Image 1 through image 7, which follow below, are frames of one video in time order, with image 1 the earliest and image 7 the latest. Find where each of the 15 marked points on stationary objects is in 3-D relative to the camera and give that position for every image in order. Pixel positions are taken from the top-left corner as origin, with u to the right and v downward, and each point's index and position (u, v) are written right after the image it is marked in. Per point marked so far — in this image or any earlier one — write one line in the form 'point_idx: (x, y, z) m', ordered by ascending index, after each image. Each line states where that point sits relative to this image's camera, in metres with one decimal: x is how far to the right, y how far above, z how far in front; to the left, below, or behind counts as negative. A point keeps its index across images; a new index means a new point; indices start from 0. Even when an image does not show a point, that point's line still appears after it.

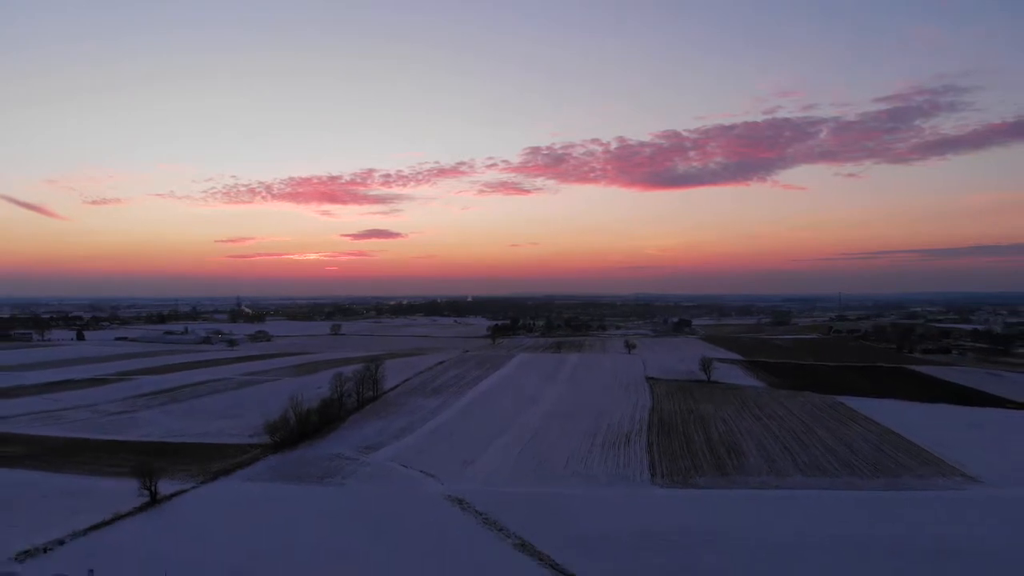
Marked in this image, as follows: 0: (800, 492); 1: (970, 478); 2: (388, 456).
0: (+6.3, -4.4, +14.0) m
1: (+10.8, -4.4, +14.9) m
2: (-3.1, -4.3, +16.3) m
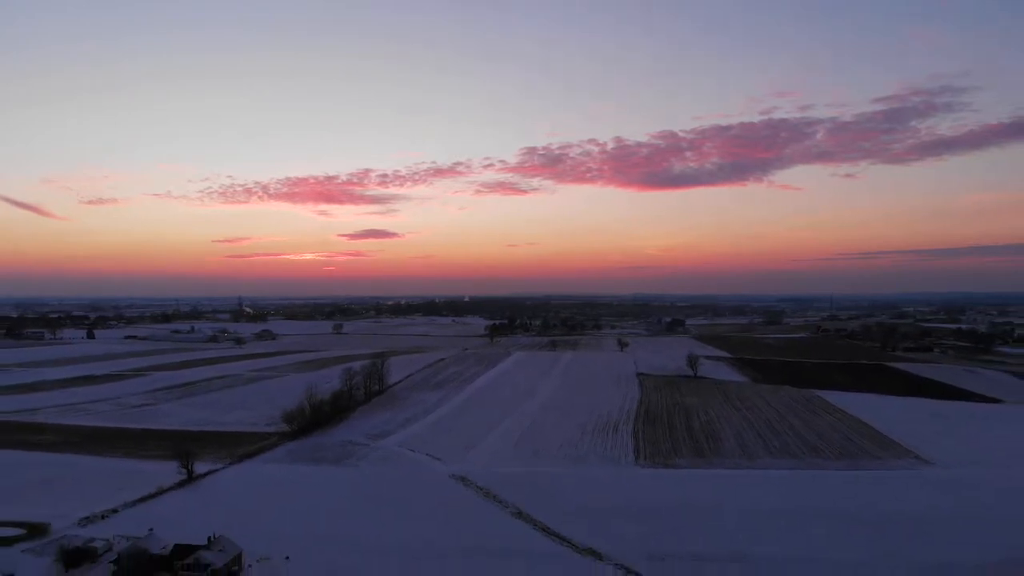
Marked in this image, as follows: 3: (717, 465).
0: (+6.2, -4.4, +15.6) m
1: (+10.7, -4.5, +16.5) m
2: (-3.2, -4.3, +17.9) m
3: (+5.1, -4.4, +16.1) m
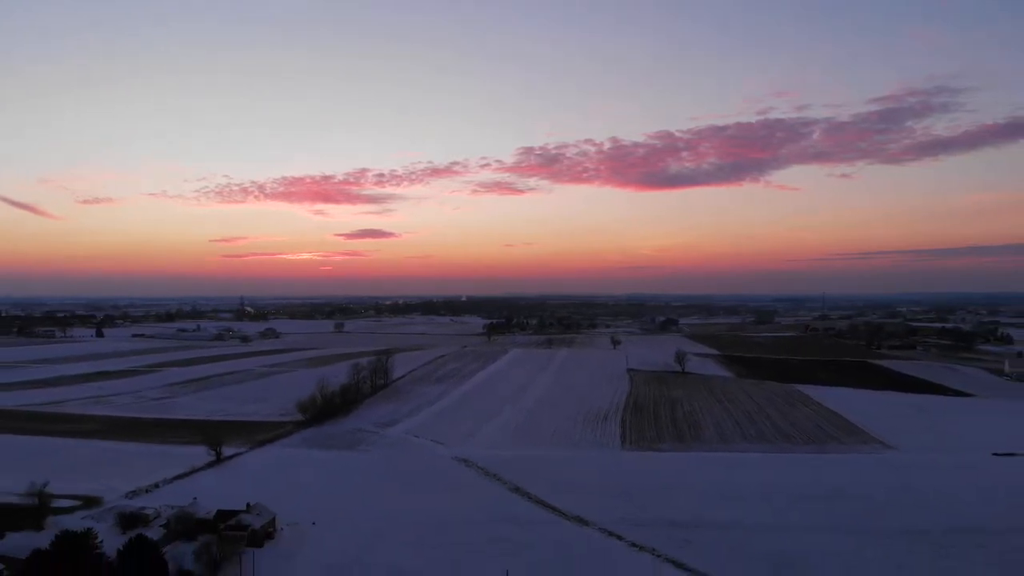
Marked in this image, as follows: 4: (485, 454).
0: (+6.2, -4.4, +17.2) m
1: (+10.7, -4.5, +18.2) m
2: (-3.3, -4.3, +19.5) m
3: (+5.0, -4.4, +17.7) m
4: (-0.7, -4.4, +17.2) m
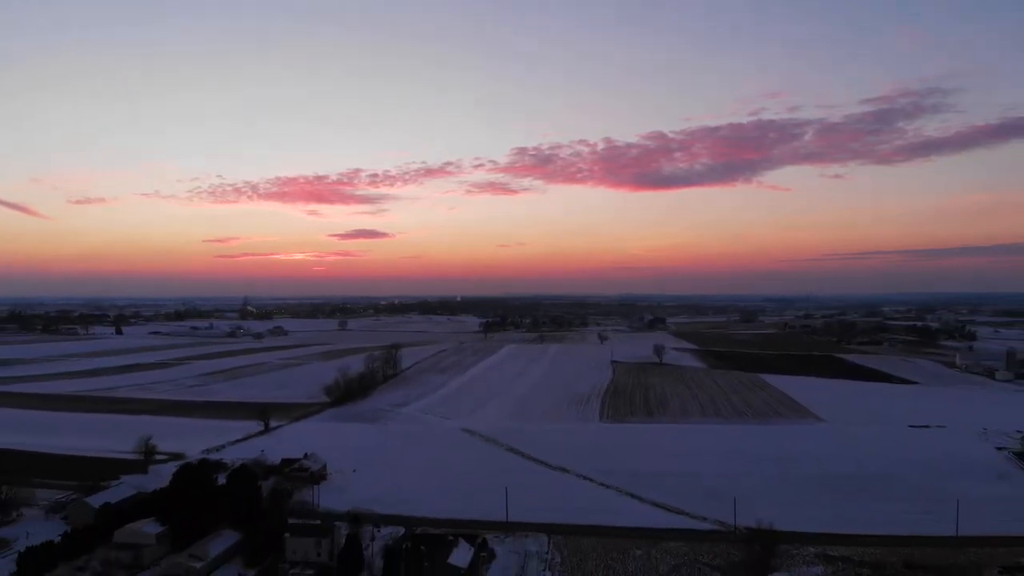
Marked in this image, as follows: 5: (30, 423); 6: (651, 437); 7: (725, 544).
0: (+6.0, -4.4, +20.8) m
1: (+10.5, -4.4, +21.7) m
2: (-3.4, -4.3, +22.9) m
3: (+4.9, -4.4, +21.2) m
4: (-0.8, -4.4, +20.7) m
5: (-13.4, -3.8, +18.2) m
6: (+4.1, -4.5, +19.5) m
7: (+3.8, -4.5, +11.5) m
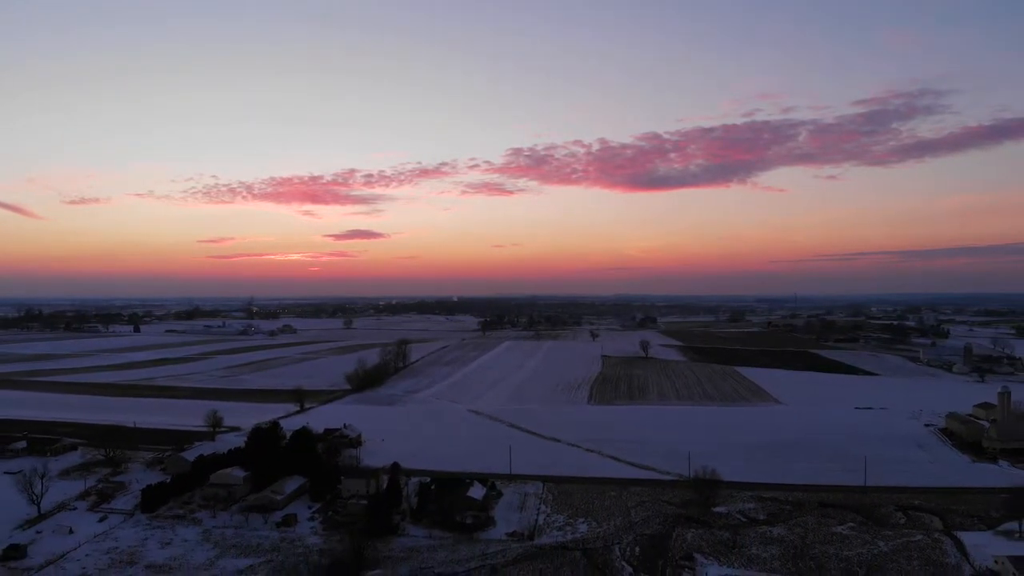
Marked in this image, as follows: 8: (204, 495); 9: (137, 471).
0: (+6.0, -4.4, +24.1) m
1: (+10.5, -4.5, +25.1) m
2: (-3.4, -4.3, +26.1) m
3: (+4.9, -4.4, +24.5) m
4: (-0.8, -4.4, +23.9) m
5: (-13.4, -3.8, +21.4) m
6: (+4.1, -4.5, +22.8) m
7: (+3.8, -4.5, +14.8) m
8: (-6.3, -4.3, +13.5) m
9: (-8.3, -4.1, +14.6) m
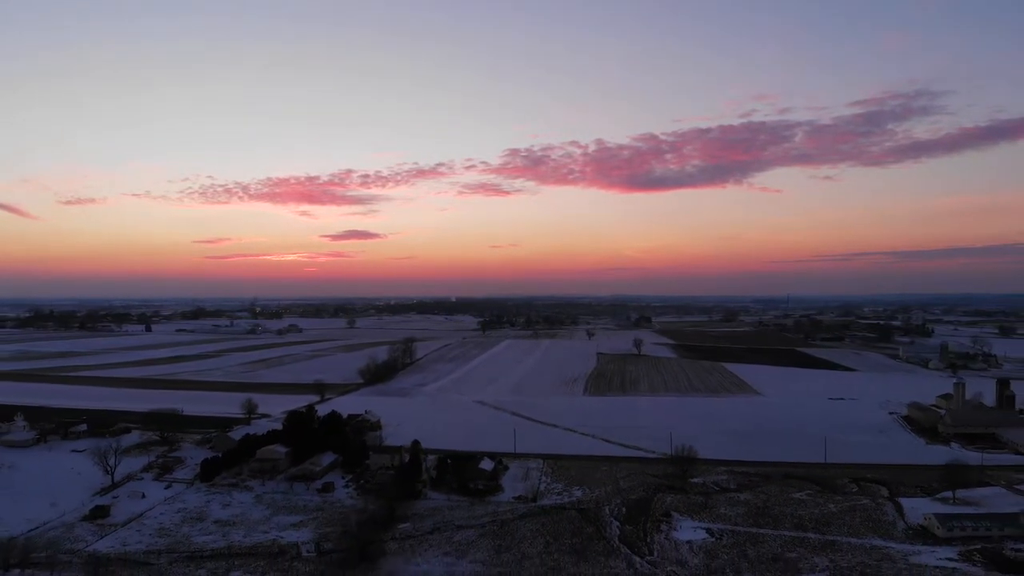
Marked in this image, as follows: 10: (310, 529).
0: (+6.1, -4.5, +26.3) m
1: (+10.6, -4.5, +27.3) m
2: (-3.4, -4.4, +28.3) m
3: (+4.9, -4.5, +26.7) m
4: (-0.8, -4.5, +26.1) m
5: (-13.3, -3.8, +23.5) m
6: (+4.2, -4.5, +24.9) m
7: (+3.9, -4.6, +17.0) m
8: (-6.2, -4.3, +15.6) m
9: (-8.2, -4.1, +16.7) m
10: (-3.9, -4.6, +12.5) m
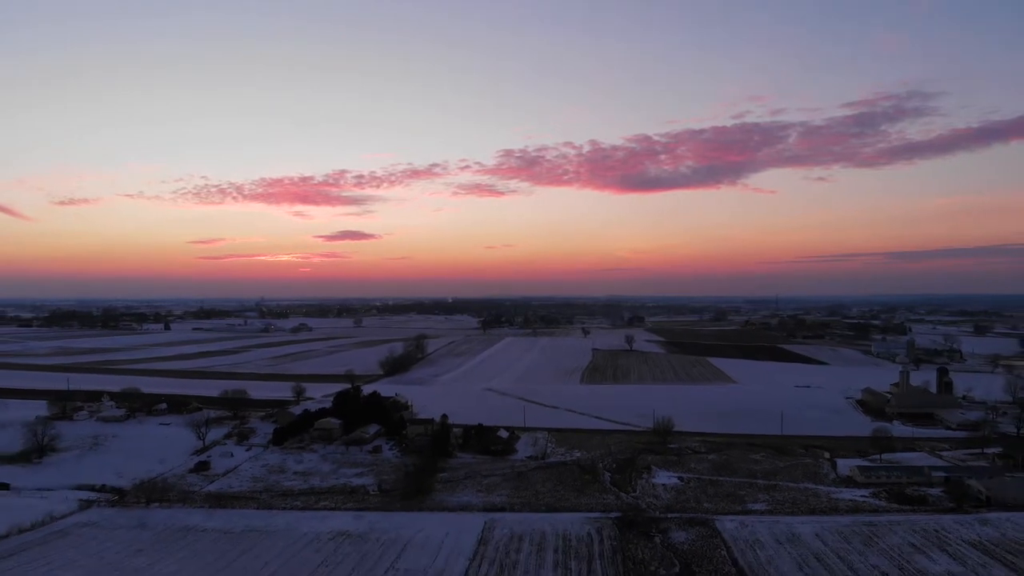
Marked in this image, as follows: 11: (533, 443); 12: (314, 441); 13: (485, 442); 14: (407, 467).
0: (+6.4, -4.5, +29.9) m
1: (+10.8, -4.6, +31.0) m
2: (-3.1, -4.4, +31.9) m
3: (+5.2, -4.5, +30.3) m
4: (-0.5, -4.5, +29.7) m
5: (-13.0, -3.9, +27.0) m
6: (+4.5, -4.6, +28.6) m
7: (+4.3, -4.6, +20.6) m
8: (-5.8, -4.3, +19.2) m
9: (-7.9, -4.1, +20.3) m
10: (-3.5, -4.6, +16.1) m
11: (+0.6, -4.6, +19.2) m
12: (-5.7, -4.4, +18.8) m
13: (-0.8, -4.4, +18.7) m
14: (-2.7, -4.6, +16.8) m
